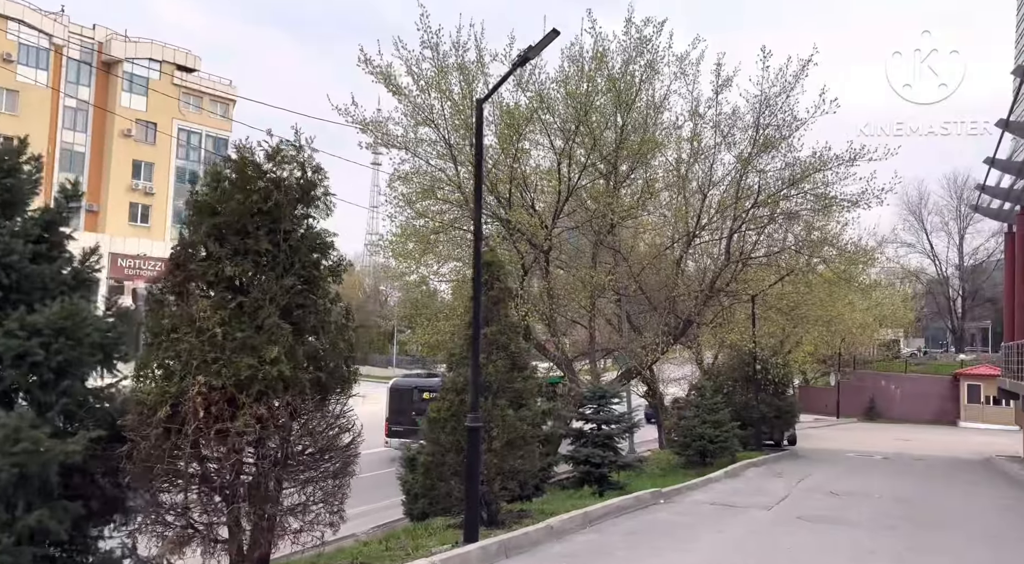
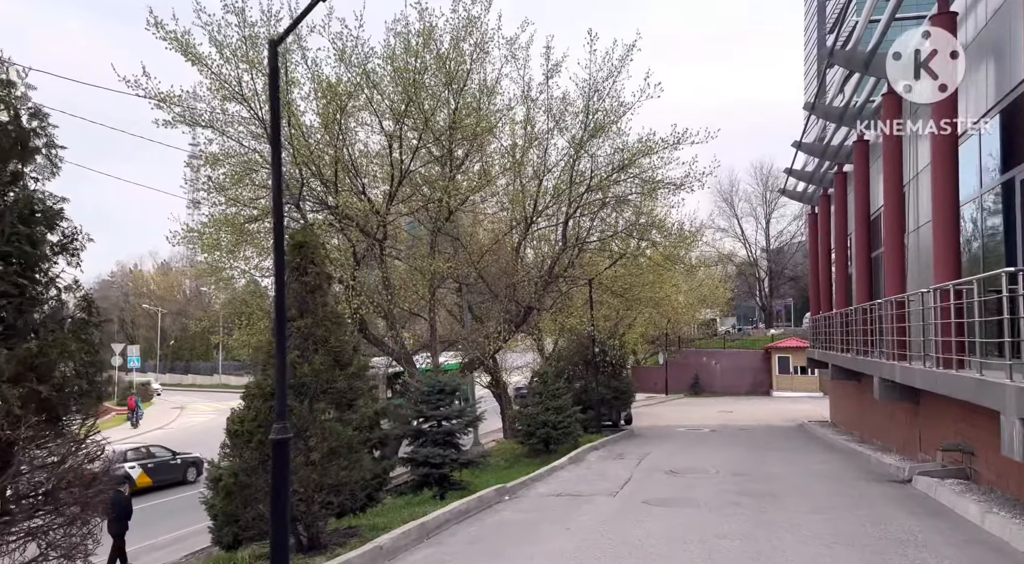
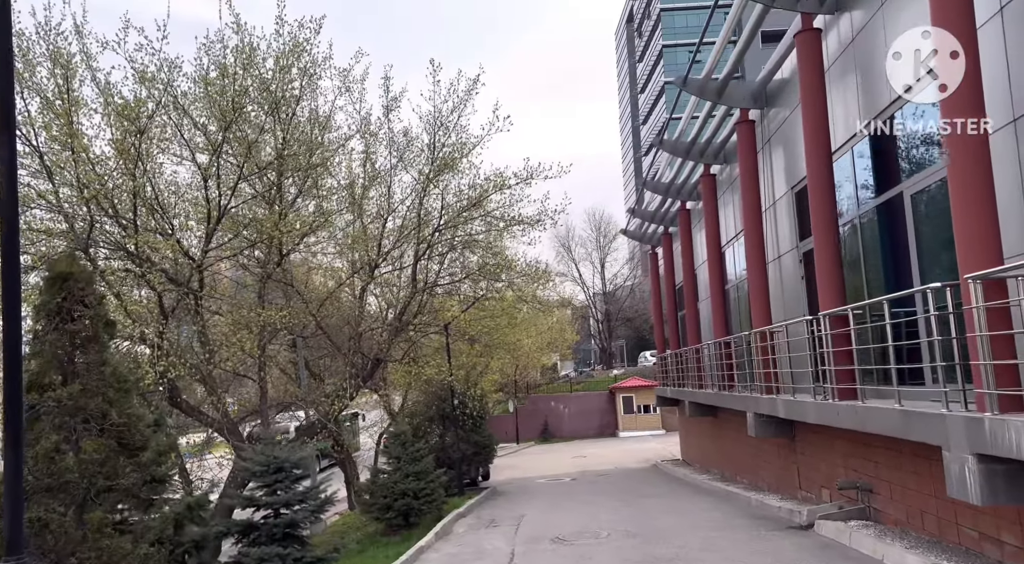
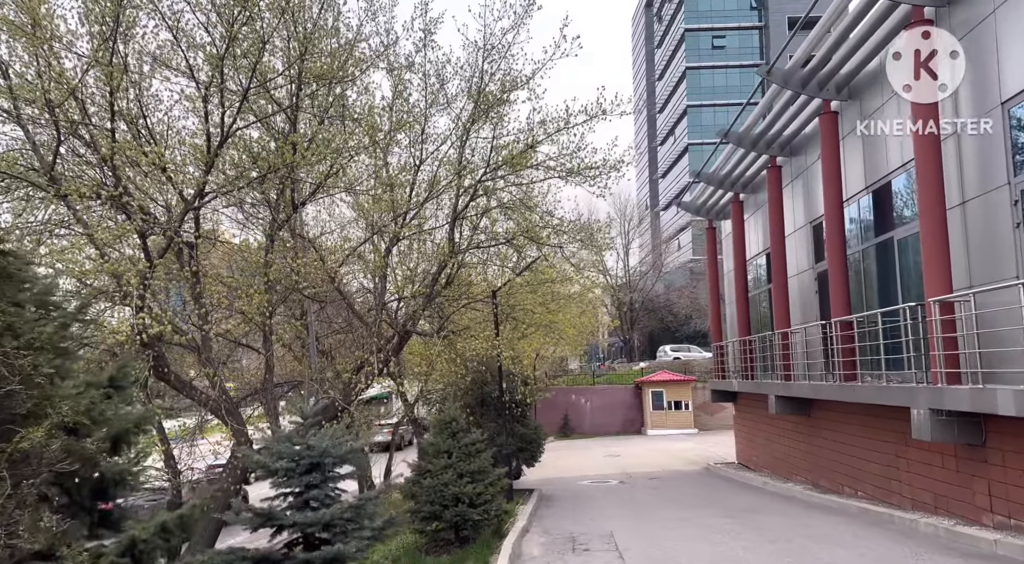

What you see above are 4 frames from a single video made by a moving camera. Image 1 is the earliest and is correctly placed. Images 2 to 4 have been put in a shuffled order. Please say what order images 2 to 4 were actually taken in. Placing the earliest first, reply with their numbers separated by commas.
2, 3, 4
